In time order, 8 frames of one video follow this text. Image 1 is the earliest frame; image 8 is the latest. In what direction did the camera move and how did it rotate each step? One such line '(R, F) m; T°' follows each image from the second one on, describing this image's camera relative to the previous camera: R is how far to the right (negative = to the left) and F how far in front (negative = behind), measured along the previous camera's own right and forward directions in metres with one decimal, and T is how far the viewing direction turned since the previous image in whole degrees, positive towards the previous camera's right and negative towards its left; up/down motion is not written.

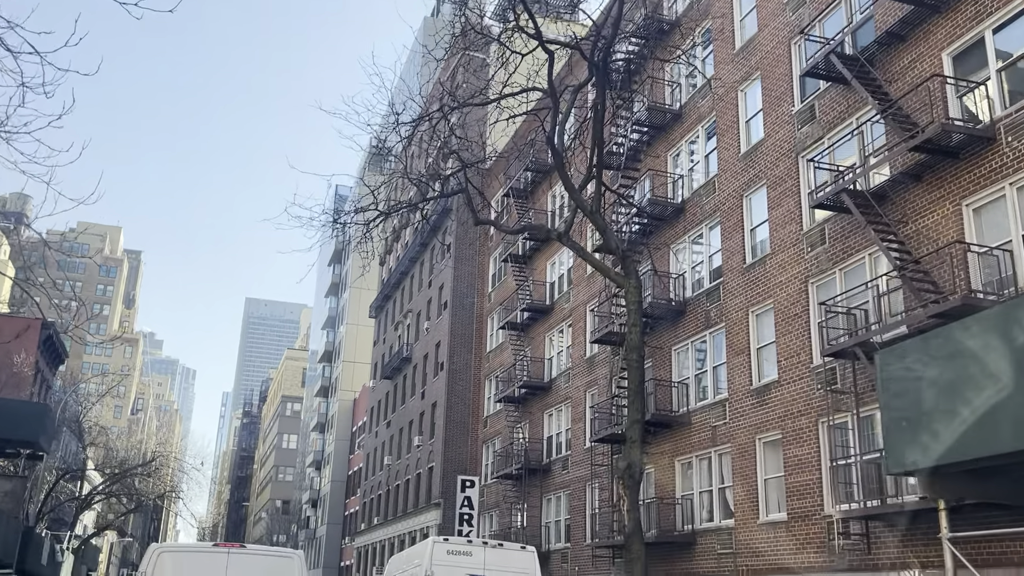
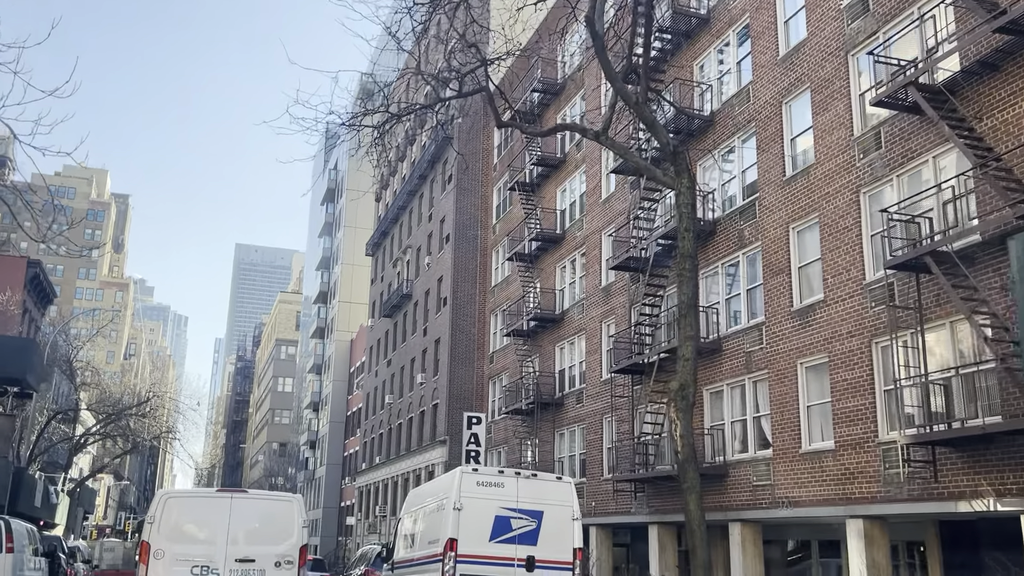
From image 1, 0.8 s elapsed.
(-0.7, +1.7) m; +1°
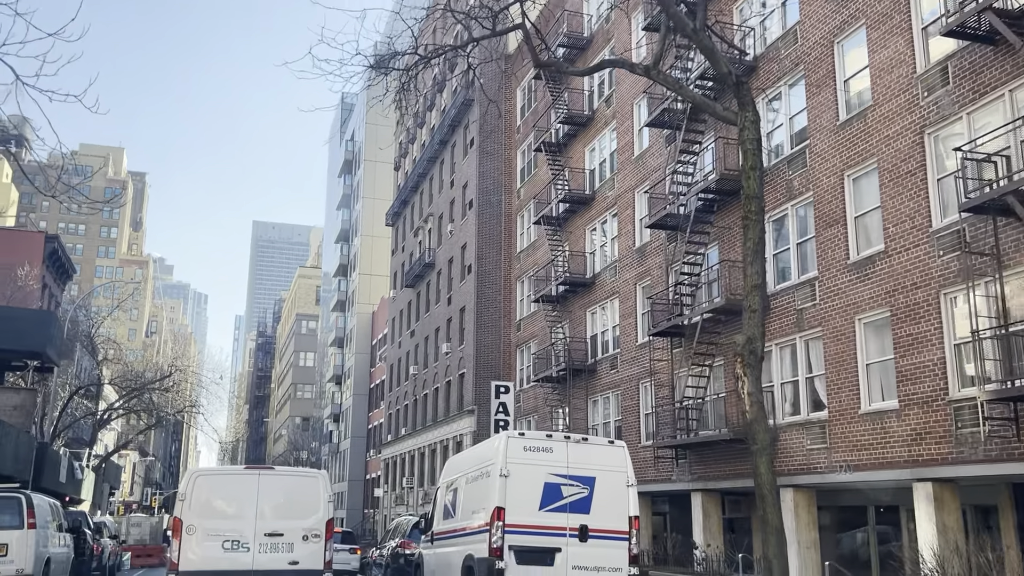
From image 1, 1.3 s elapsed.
(-0.4, +1.1) m; -1°
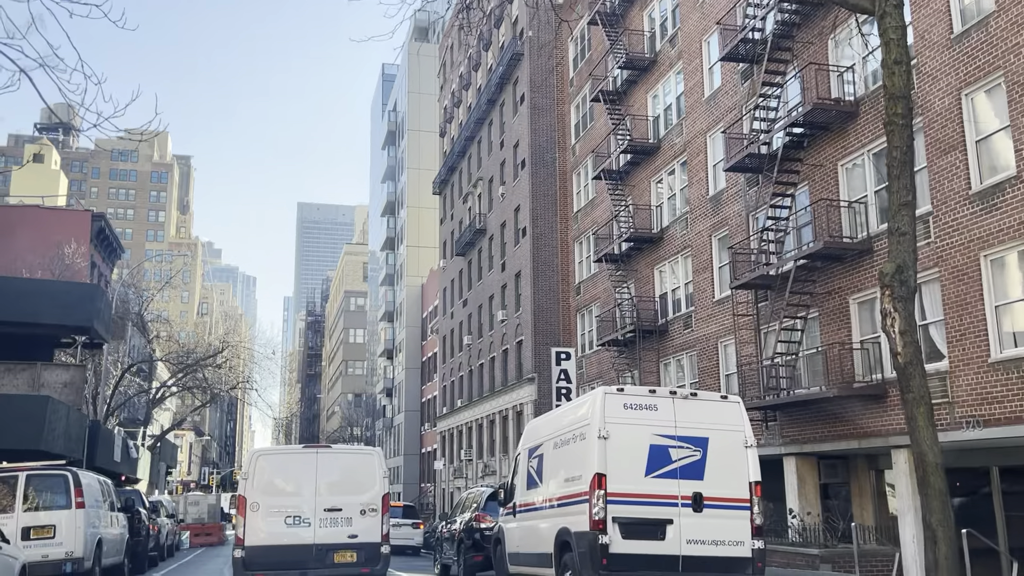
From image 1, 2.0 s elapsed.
(-0.6, +1.8) m; -3°
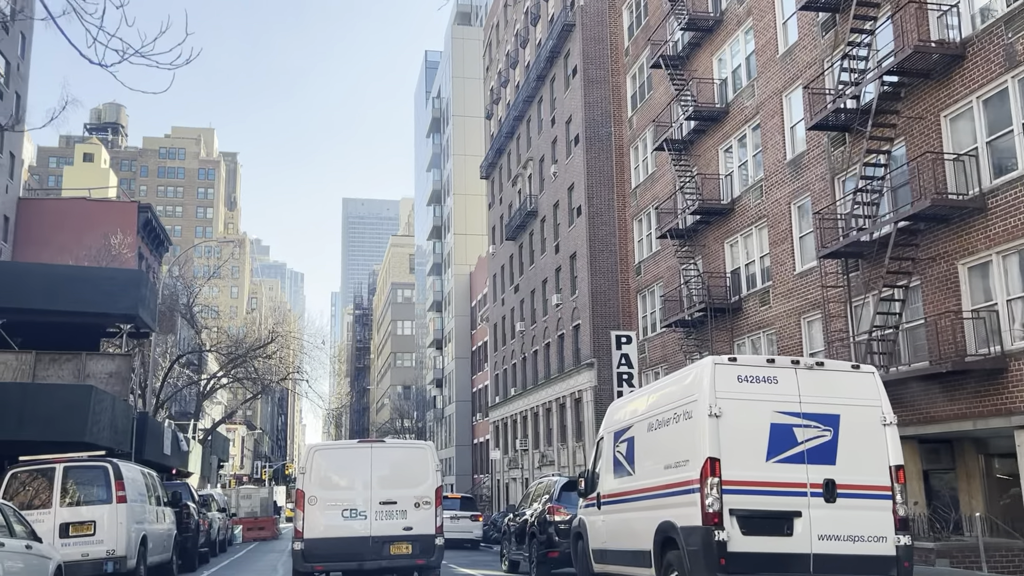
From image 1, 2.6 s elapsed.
(-0.5, +1.6) m; -3°
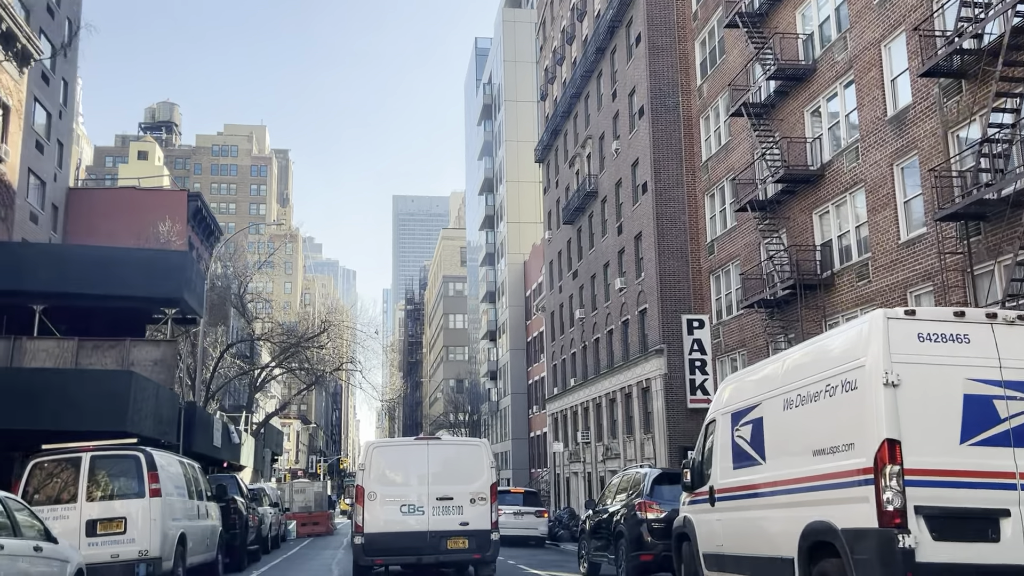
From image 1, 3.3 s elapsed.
(-0.5, +2.0) m; -3°
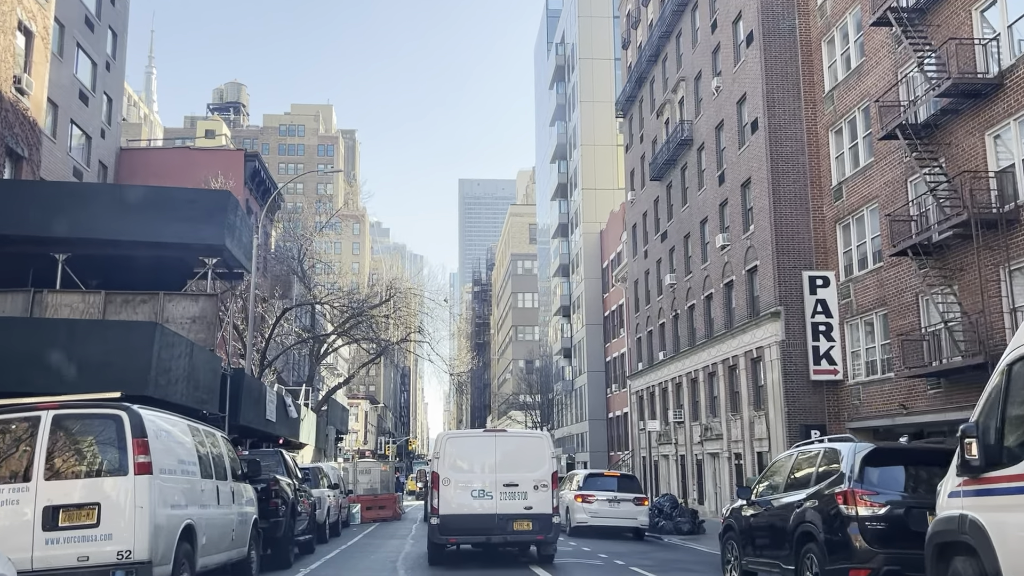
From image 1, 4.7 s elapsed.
(-0.8, +4.2) m; -4°
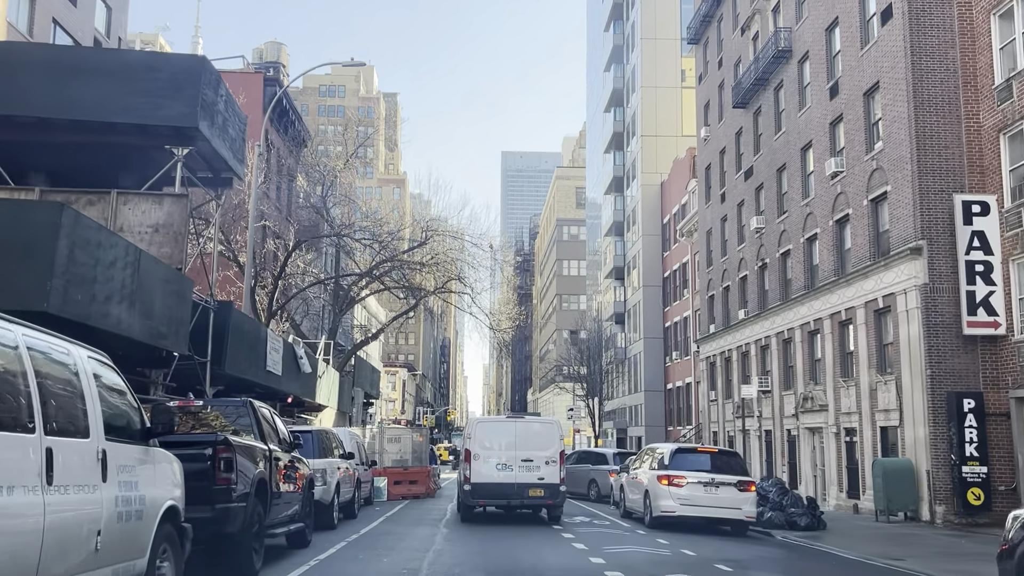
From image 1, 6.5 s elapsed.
(-0.6, +5.8) m; -3°
